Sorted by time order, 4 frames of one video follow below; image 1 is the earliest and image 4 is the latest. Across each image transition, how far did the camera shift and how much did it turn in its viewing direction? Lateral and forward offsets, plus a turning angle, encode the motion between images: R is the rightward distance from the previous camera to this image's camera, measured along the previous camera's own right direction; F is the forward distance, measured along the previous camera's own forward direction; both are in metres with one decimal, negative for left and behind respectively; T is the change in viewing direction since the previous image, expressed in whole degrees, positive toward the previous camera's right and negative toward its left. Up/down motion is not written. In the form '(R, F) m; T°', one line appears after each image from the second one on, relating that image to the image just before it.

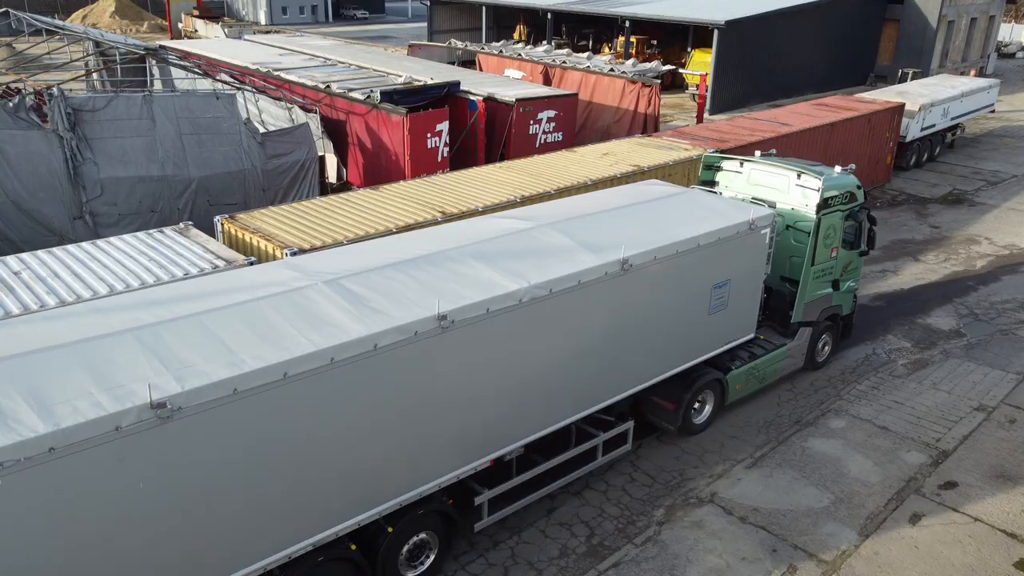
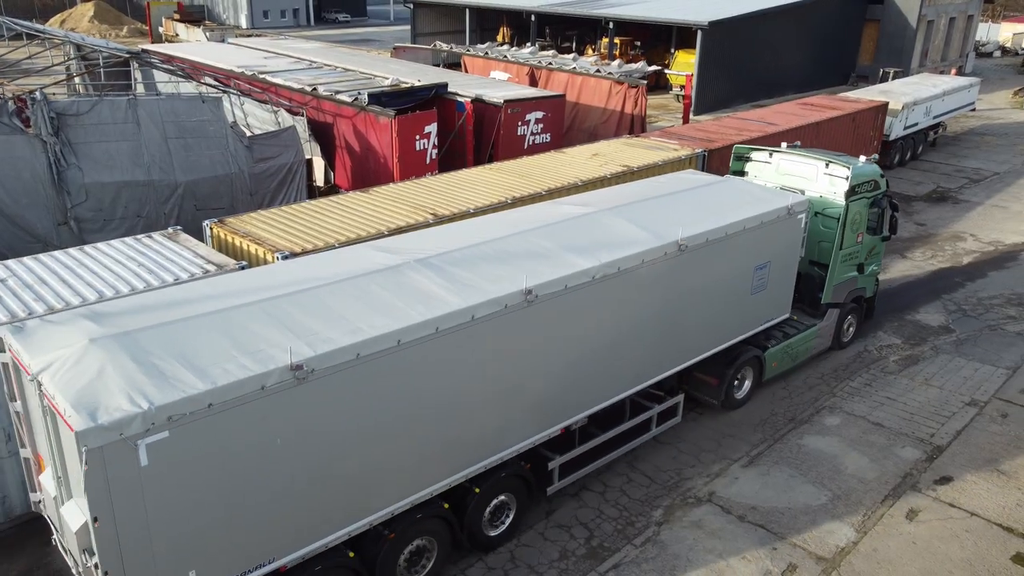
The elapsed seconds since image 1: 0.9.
(-0.1, +0.1) m; +1°
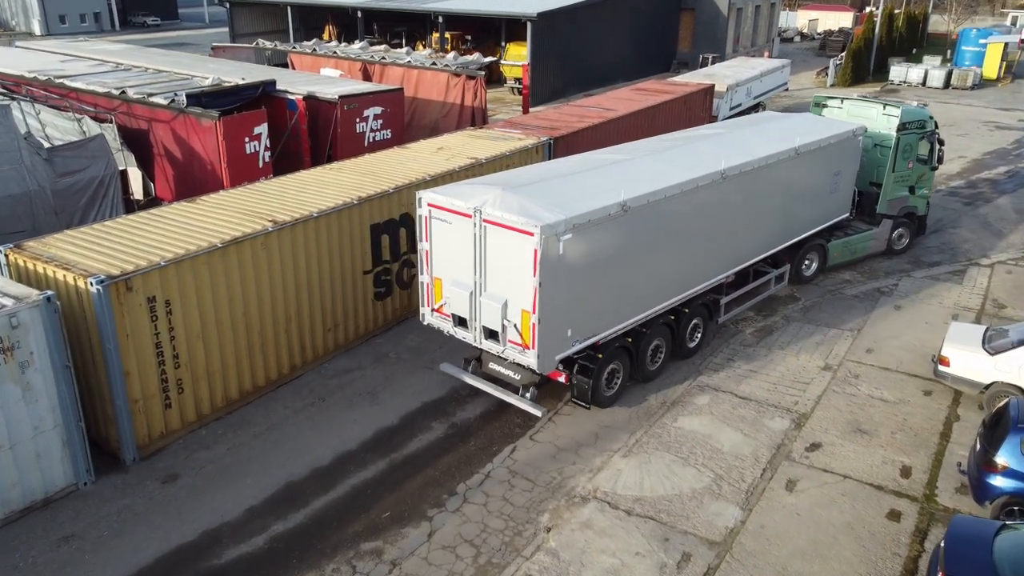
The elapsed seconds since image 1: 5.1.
(-0.1, +0.7) m; +11°
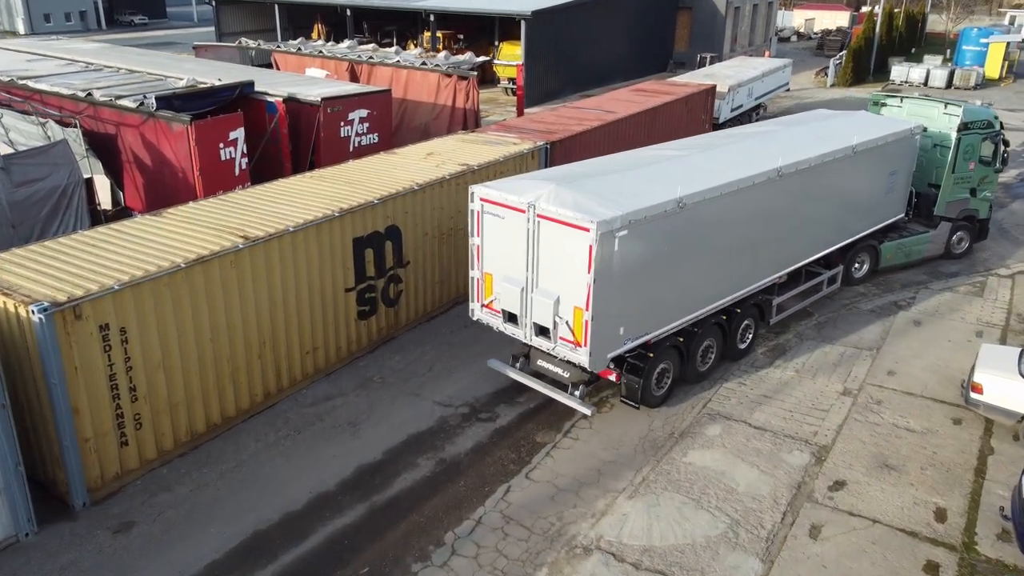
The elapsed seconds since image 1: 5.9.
(0.0, +1.0) m; 0°
